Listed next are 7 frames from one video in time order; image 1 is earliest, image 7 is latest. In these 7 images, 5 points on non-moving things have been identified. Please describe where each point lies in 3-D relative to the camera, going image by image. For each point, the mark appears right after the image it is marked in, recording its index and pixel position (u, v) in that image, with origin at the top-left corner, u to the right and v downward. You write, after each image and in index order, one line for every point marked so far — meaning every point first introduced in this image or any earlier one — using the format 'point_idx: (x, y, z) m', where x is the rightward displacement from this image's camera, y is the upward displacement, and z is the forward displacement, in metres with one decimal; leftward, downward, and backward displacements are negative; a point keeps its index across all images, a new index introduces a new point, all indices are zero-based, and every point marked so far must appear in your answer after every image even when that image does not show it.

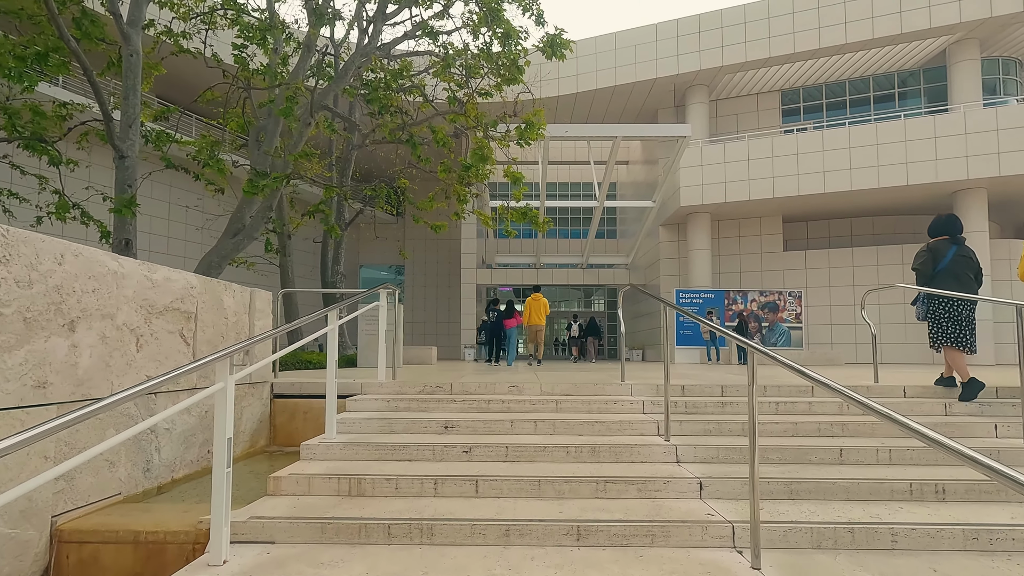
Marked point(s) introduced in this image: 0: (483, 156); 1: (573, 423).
0: (-0.4, +2.0, +9.3) m
1: (+0.5, -1.1, +4.8) m
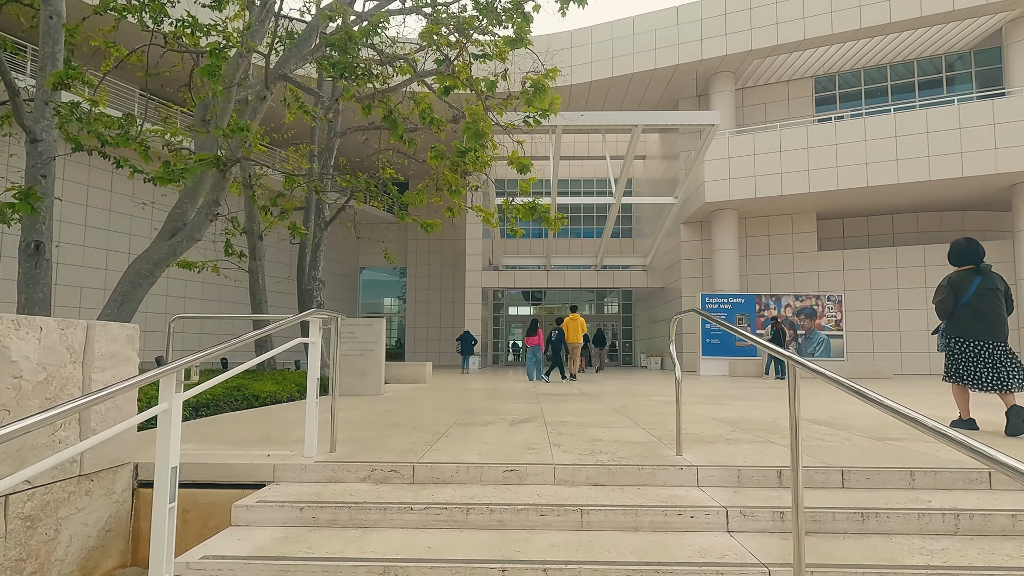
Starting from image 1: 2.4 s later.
0: (-0.4, +1.9, +7.2) m
1: (+0.5, -1.3, +2.7) m
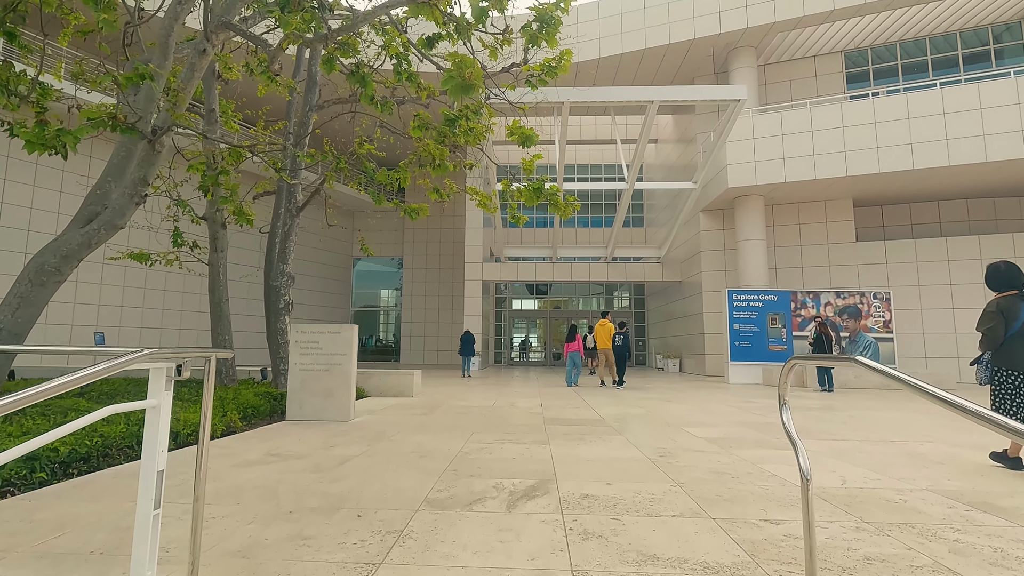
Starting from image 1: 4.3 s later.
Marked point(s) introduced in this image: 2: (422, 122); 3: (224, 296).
0: (-0.3, +1.8, +5.3) m
1: (+0.4, -1.4, +0.8) m
2: (-1.1, +2.1, +7.5) m
3: (-4.8, -0.1, +9.9) m
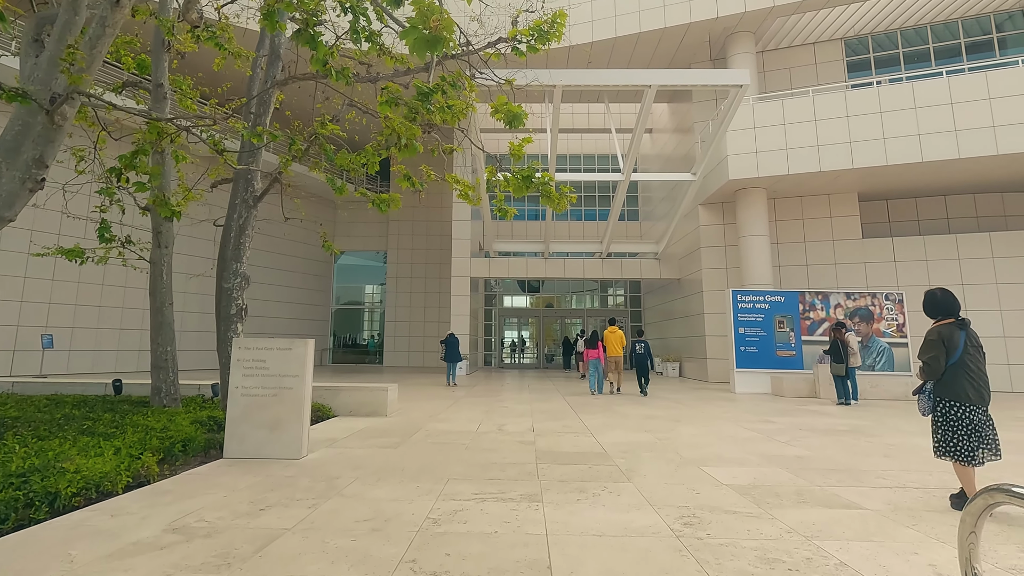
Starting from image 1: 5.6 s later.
0: (-0.4, +1.7, +4.0) m
1: (+0.4, -1.6, -0.4) m
2: (-1.3, +2.0, +6.3) m
3: (-5.0, -0.2, +8.6) m
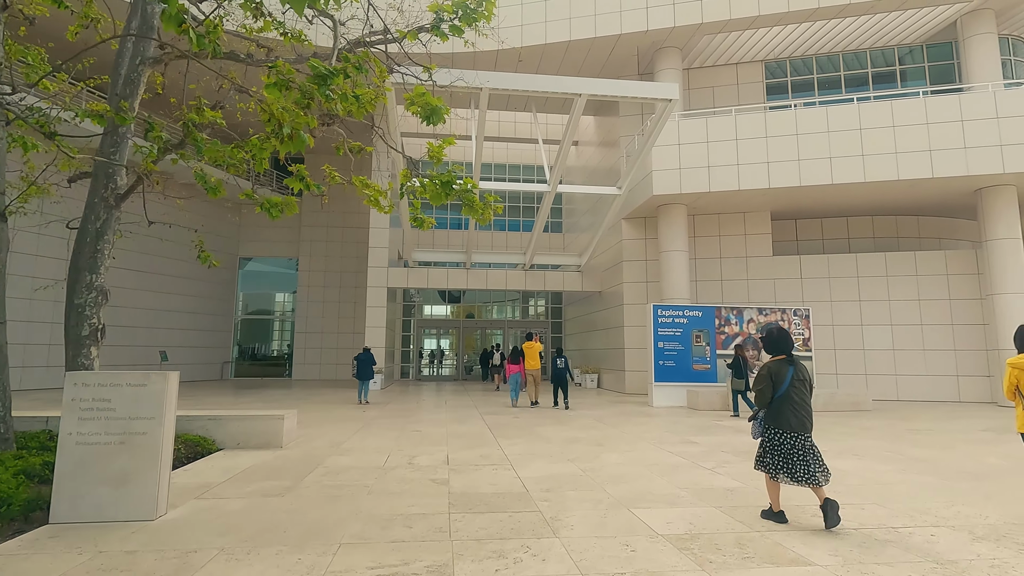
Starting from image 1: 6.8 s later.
0: (-0.9, +1.5, +3.1) m
1: (+0.4, -1.7, -1.1) m
2: (-2.0, +1.9, +5.3) m
3: (-6.1, -0.3, +7.0) m
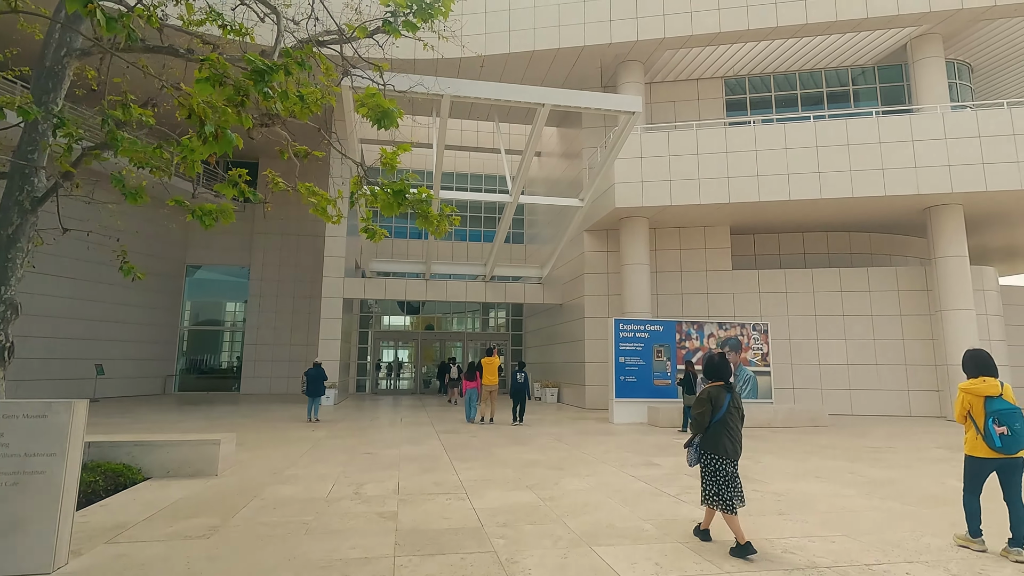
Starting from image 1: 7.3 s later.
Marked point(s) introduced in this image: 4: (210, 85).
0: (-1.2, +1.4, +2.7) m
1: (+0.4, -1.8, -1.6) m
2: (-2.4, +1.7, +4.7) m
3: (-6.5, -0.5, +6.2) m
4: (-2.4, +1.6, +4.7) m
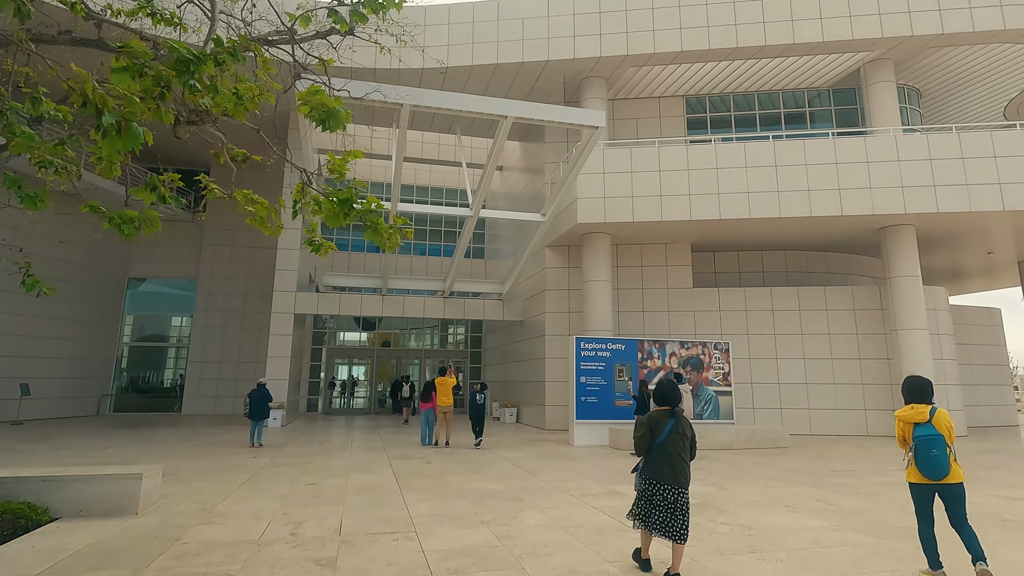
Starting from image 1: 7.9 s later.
0: (-1.3, +1.3, +2.1) m
1: (+0.5, -1.8, -2.1) m
2: (-2.7, +1.6, +4.1) m
3: (-7.0, -0.6, +5.3) m
4: (-2.7, +1.5, +4.1) m
